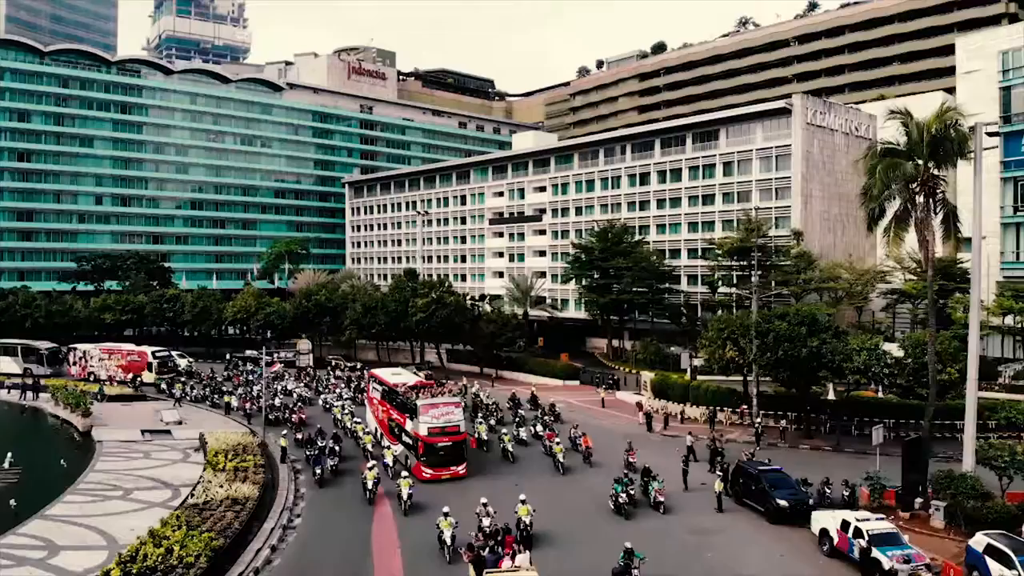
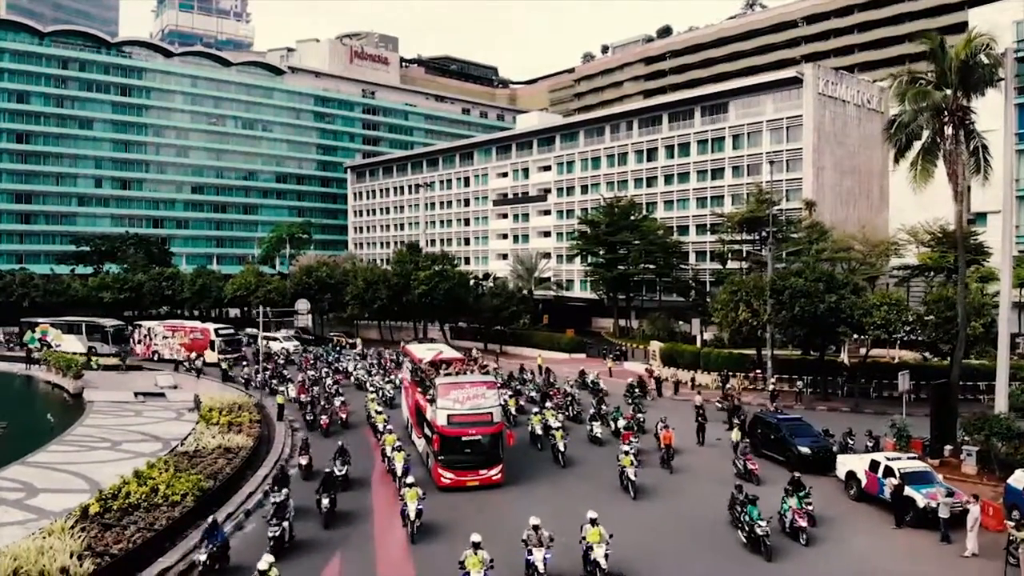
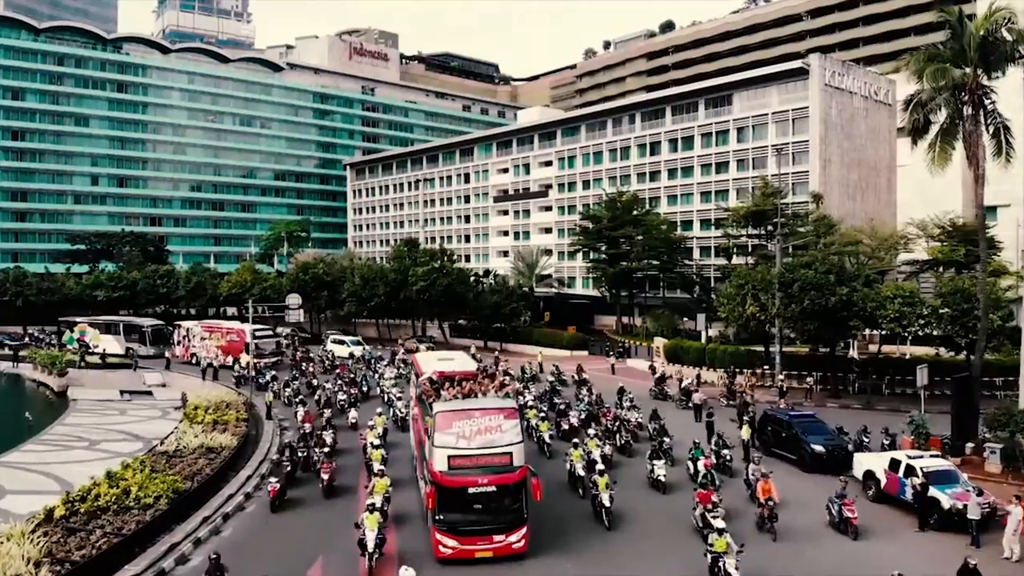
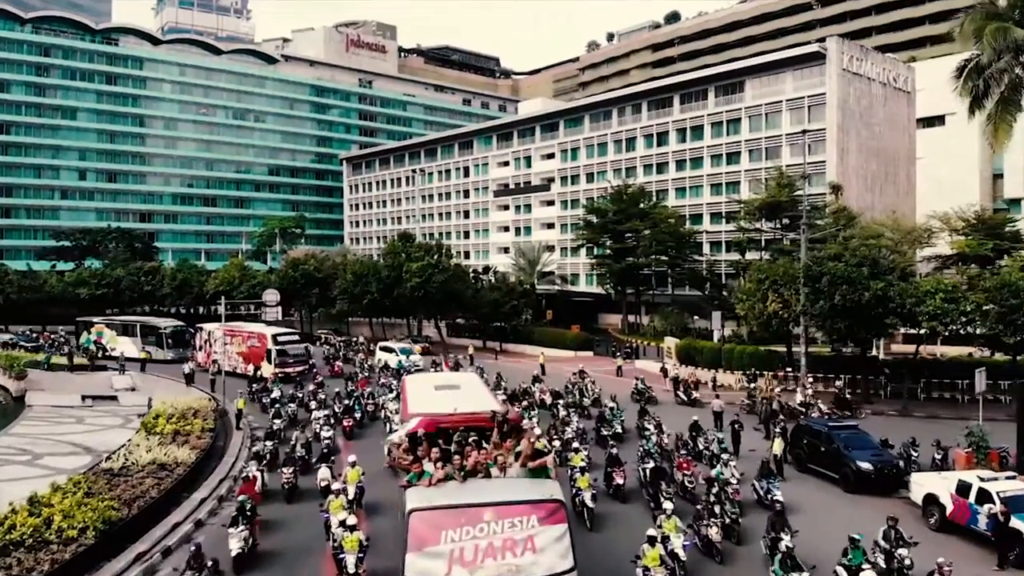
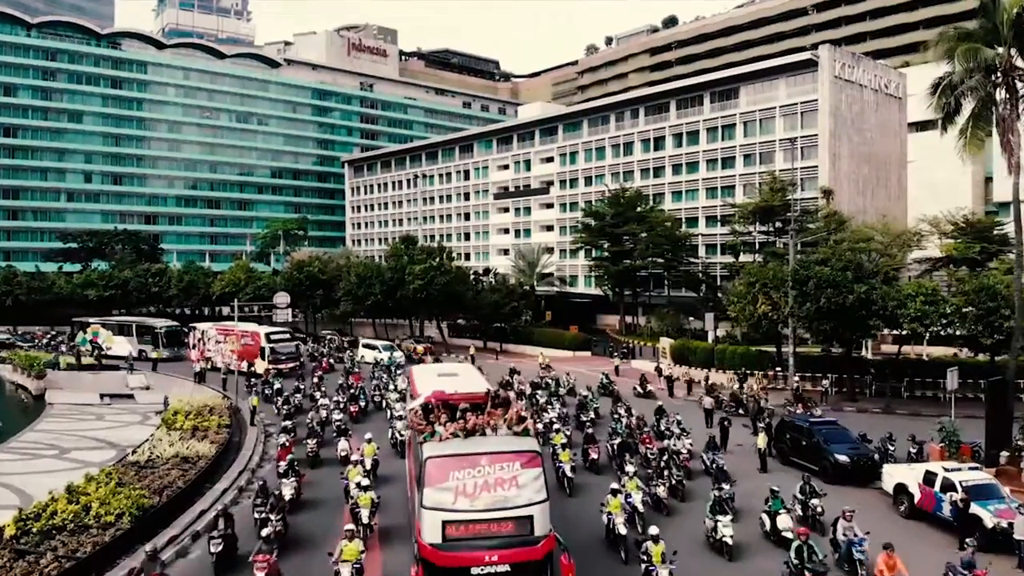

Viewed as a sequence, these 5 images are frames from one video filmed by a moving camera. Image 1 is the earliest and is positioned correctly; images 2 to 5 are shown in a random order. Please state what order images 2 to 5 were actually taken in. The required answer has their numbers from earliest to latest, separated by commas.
2, 3, 5, 4
